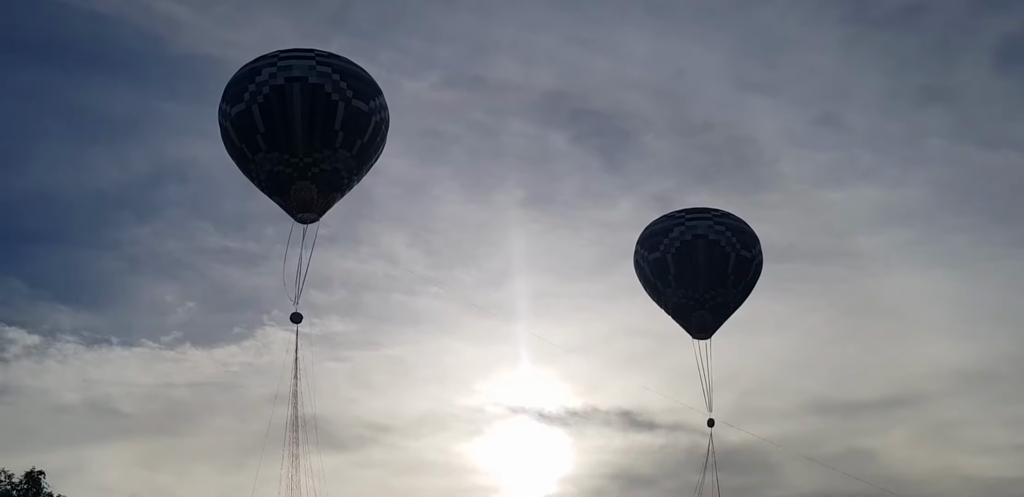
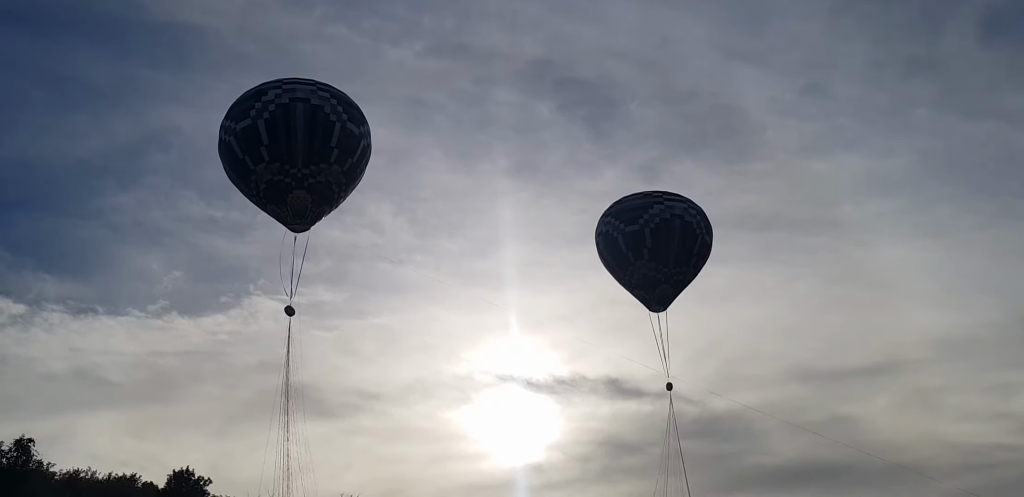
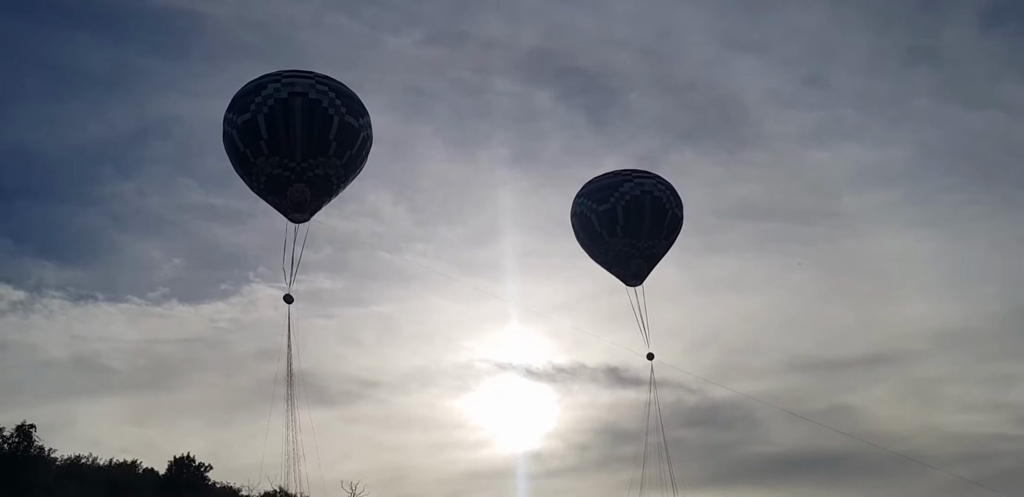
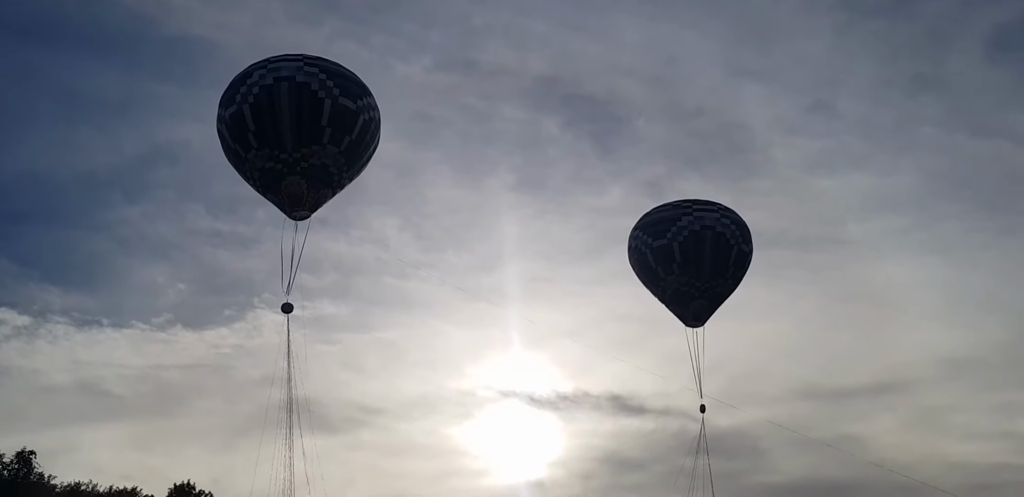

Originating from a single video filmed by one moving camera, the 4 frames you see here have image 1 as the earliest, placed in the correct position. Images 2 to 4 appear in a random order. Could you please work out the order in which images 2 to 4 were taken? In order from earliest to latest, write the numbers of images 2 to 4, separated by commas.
4, 2, 3
